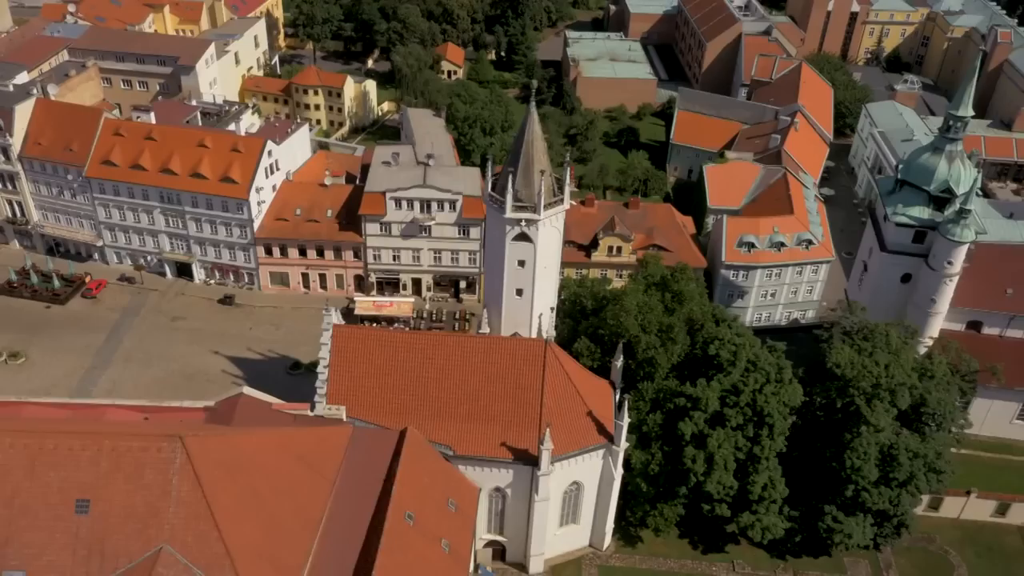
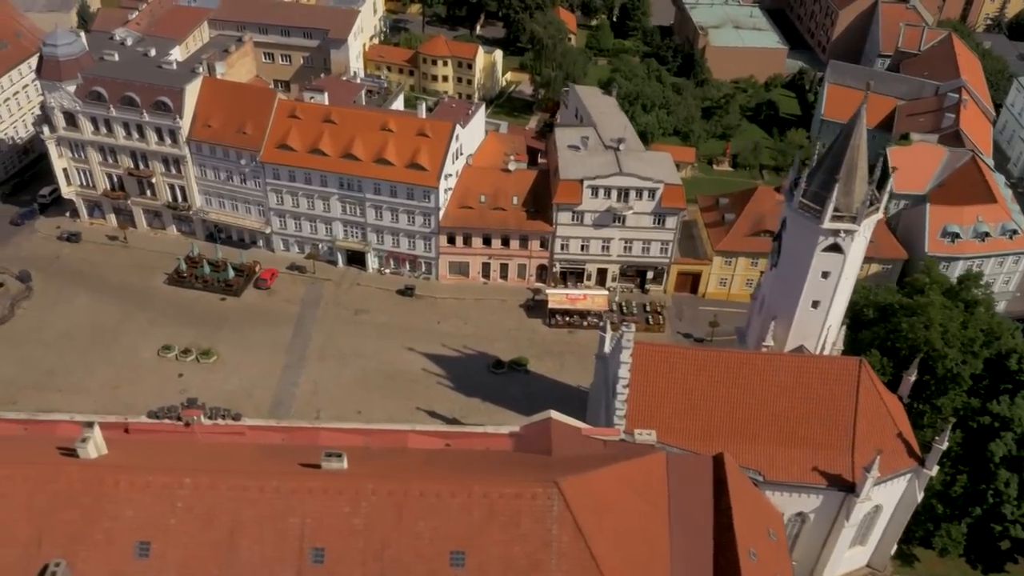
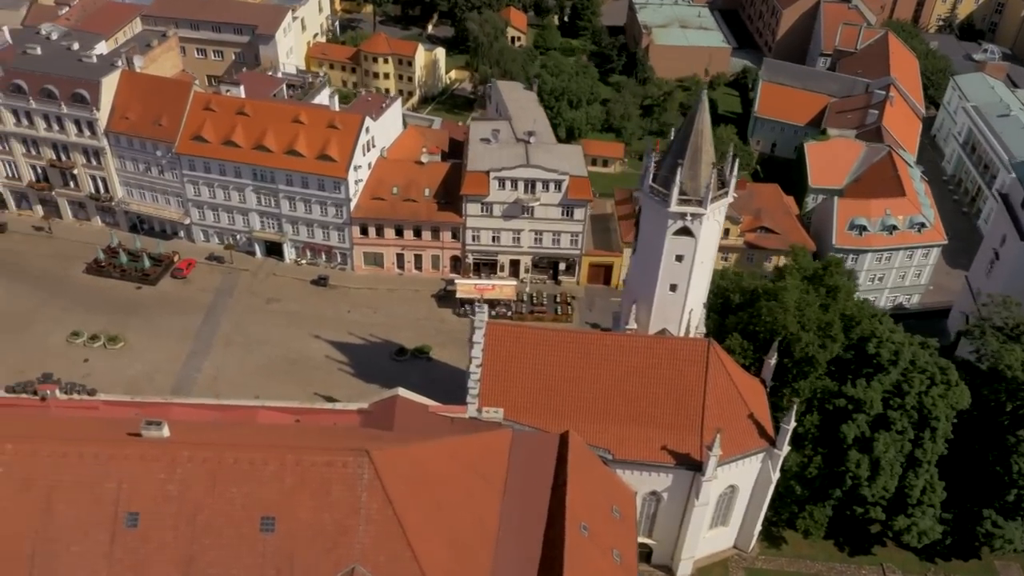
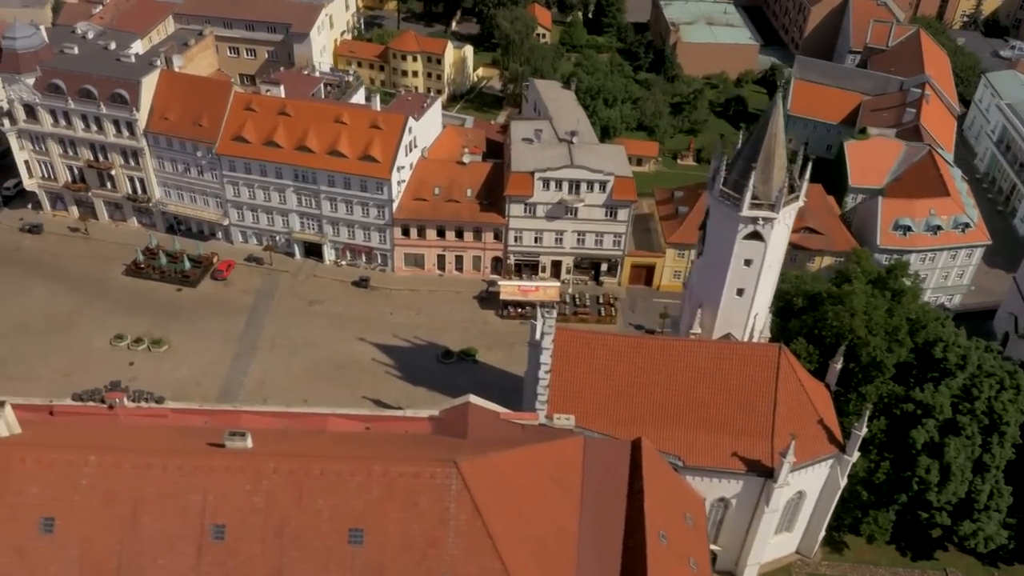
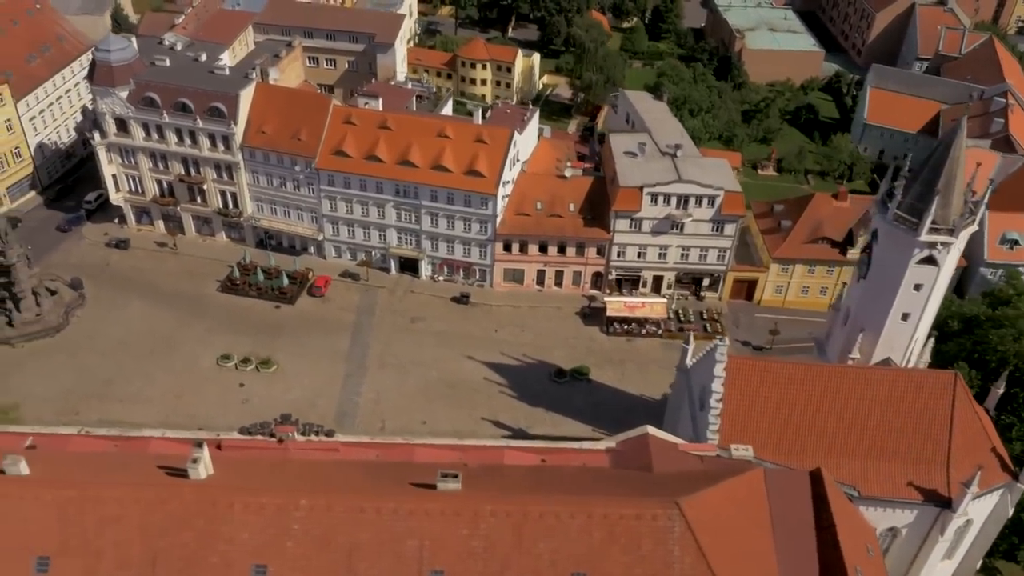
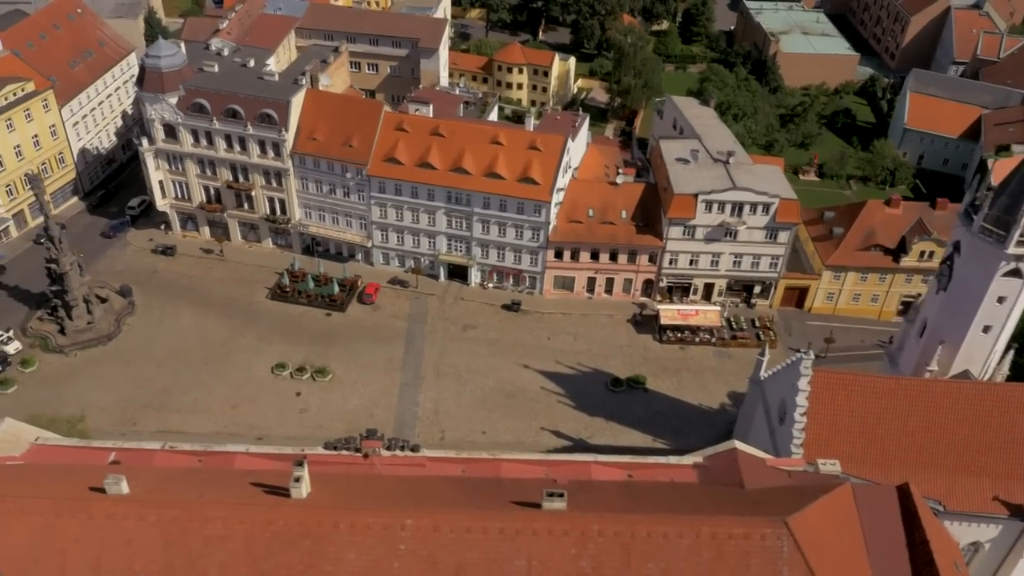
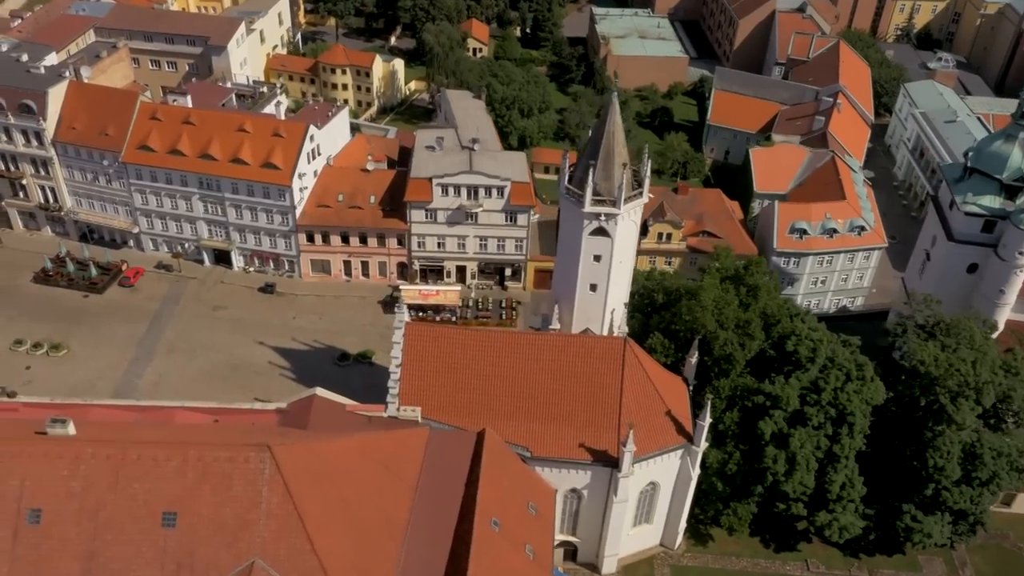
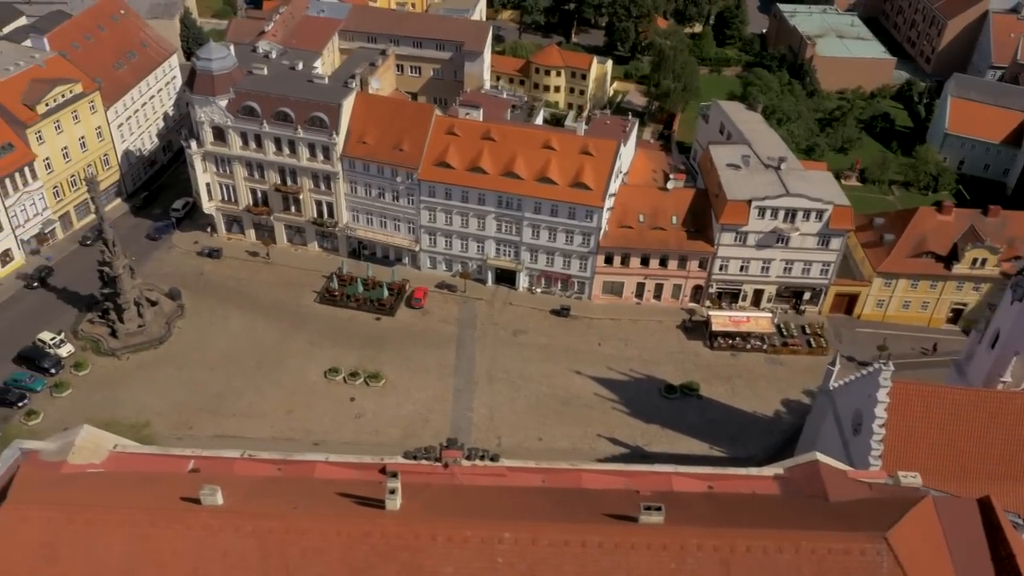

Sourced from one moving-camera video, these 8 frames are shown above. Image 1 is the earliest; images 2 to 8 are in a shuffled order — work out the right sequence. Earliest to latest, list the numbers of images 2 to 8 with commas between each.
7, 3, 4, 2, 5, 6, 8
